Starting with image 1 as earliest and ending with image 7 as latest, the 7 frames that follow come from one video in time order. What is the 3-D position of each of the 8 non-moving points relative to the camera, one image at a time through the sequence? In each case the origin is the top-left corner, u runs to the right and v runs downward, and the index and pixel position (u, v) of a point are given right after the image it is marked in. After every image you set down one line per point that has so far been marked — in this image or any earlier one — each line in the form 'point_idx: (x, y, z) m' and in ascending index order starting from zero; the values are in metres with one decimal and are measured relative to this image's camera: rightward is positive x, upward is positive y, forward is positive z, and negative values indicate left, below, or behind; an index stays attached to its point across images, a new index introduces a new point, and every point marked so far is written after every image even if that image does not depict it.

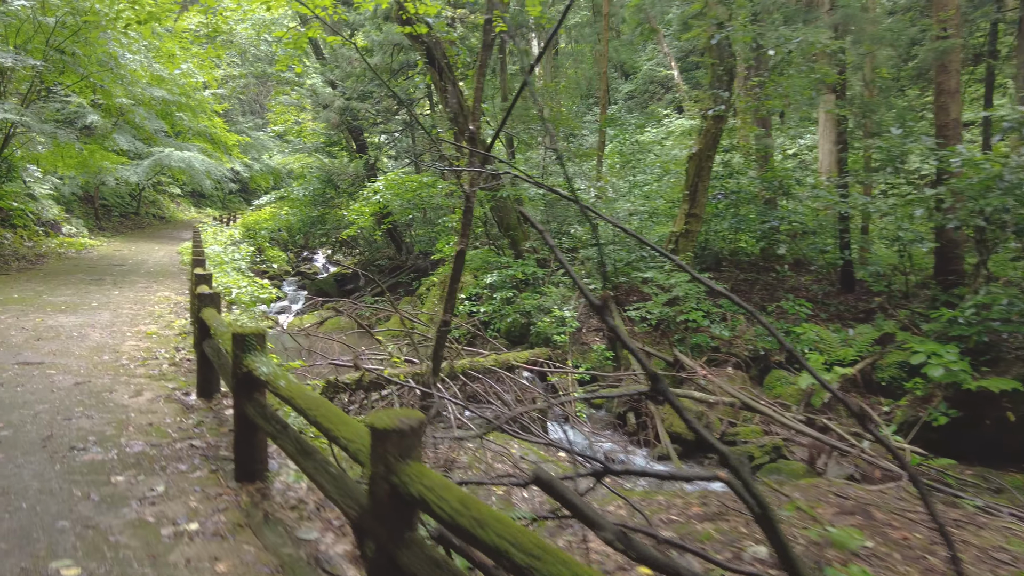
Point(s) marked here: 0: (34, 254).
0: (-6.9, +0.5, +9.5) m
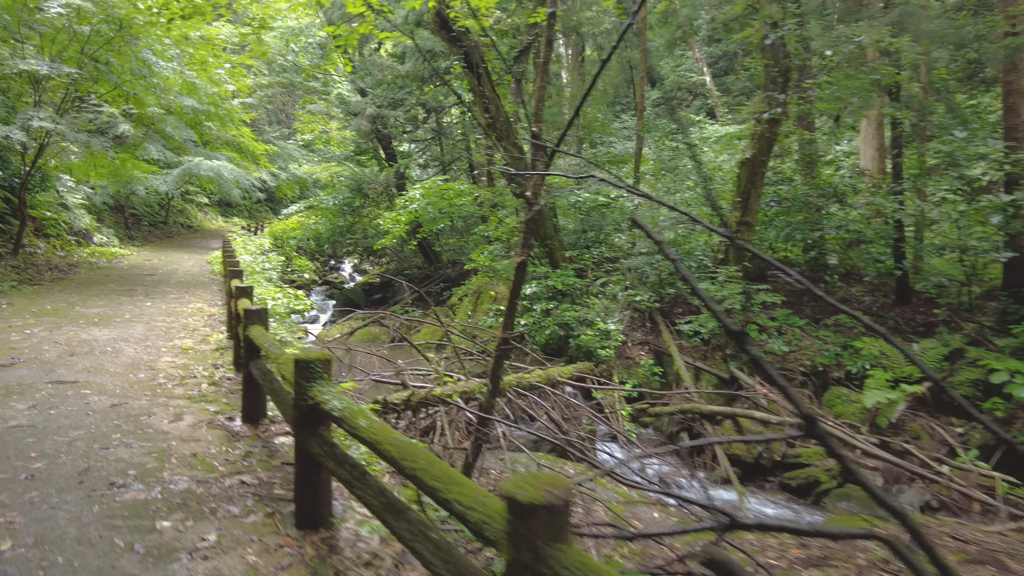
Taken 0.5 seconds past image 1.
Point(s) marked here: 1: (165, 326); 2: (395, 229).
0: (-6.4, +0.3, +9.4) m
1: (-2.7, -0.3, +5.0) m
2: (-1.9, +1.0, +10.8) m
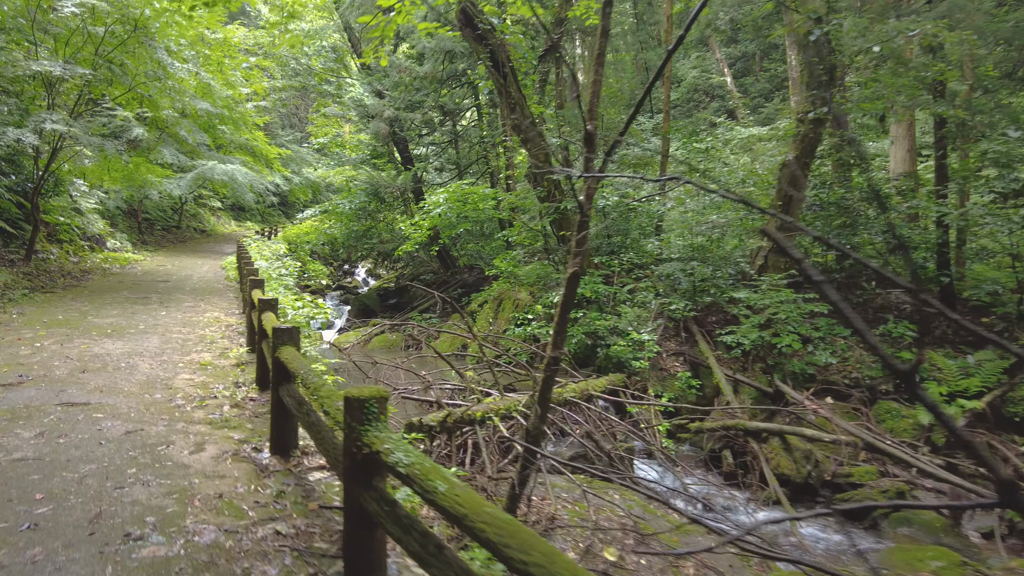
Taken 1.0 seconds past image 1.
0: (-6.1, +0.2, +9.2) m
1: (-2.4, -0.4, +4.8) m
2: (-1.6, +0.9, +10.6) m
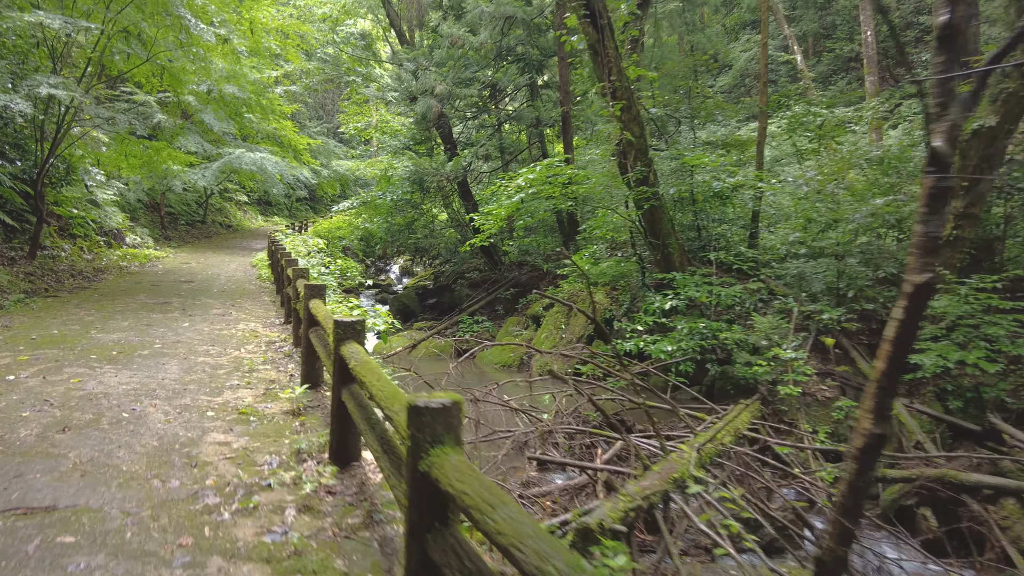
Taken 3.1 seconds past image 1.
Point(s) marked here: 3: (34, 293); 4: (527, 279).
0: (-5.1, +0.2, +8.1) m
1: (-1.6, -0.4, +3.5) m
2: (-0.6, +0.9, +9.3) m
3: (-4.2, 0.0, +5.8) m
4: (+0.3, +0.2, +11.6) m
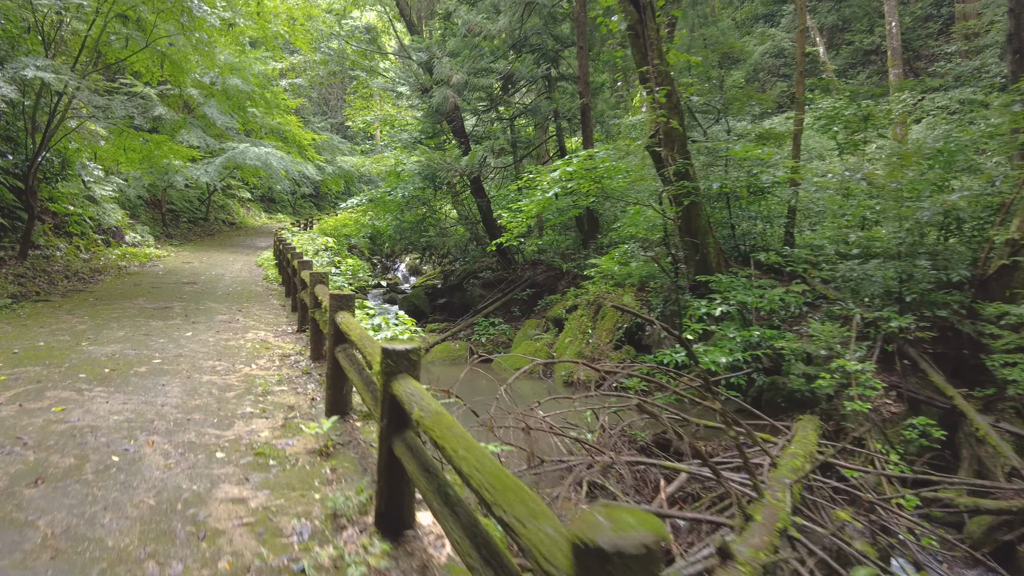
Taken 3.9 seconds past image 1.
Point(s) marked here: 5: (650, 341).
0: (-4.9, +0.2, +7.6) m
1: (-1.4, -0.5, +3.0) m
2: (-0.4, +0.9, +8.8) m
3: (-3.9, -0.1, +5.3) m
4: (+0.5, +0.2, +11.1) m
5: (+1.5, -0.6, +7.1) m
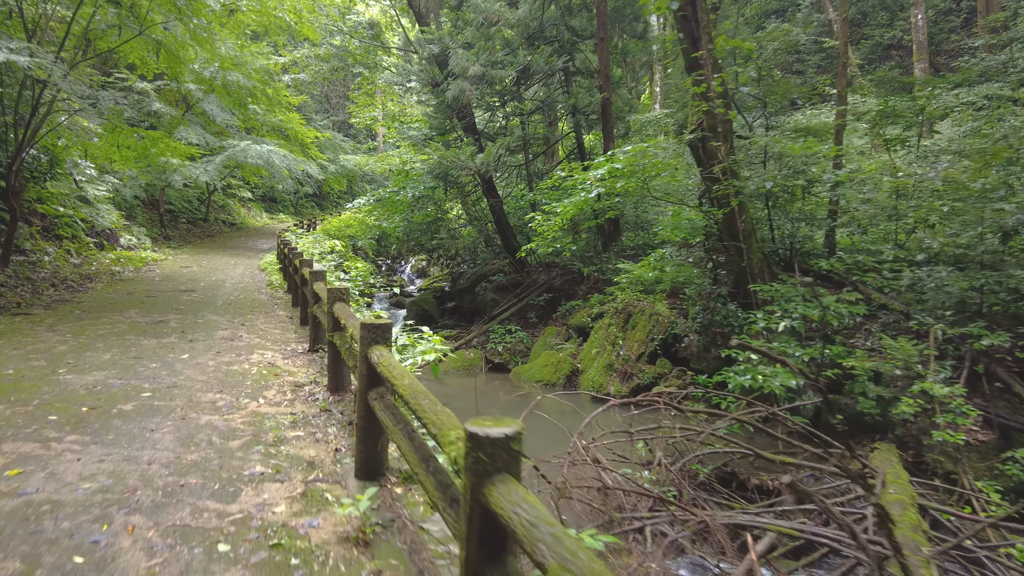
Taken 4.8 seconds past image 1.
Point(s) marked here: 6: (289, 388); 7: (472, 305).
0: (-4.6, +0.1, +7.0) m
1: (-1.1, -0.5, +2.5) m
2: (-0.1, +0.8, +8.2) m
3: (-3.7, -0.2, +4.8) m
4: (+0.8, +0.1, +10.5) m
5: (+1.8, -0.7, +6.6) m
6: (-1.1, -0.5, +3.2) m
7: (-0.7, -0.3, +12.1) m
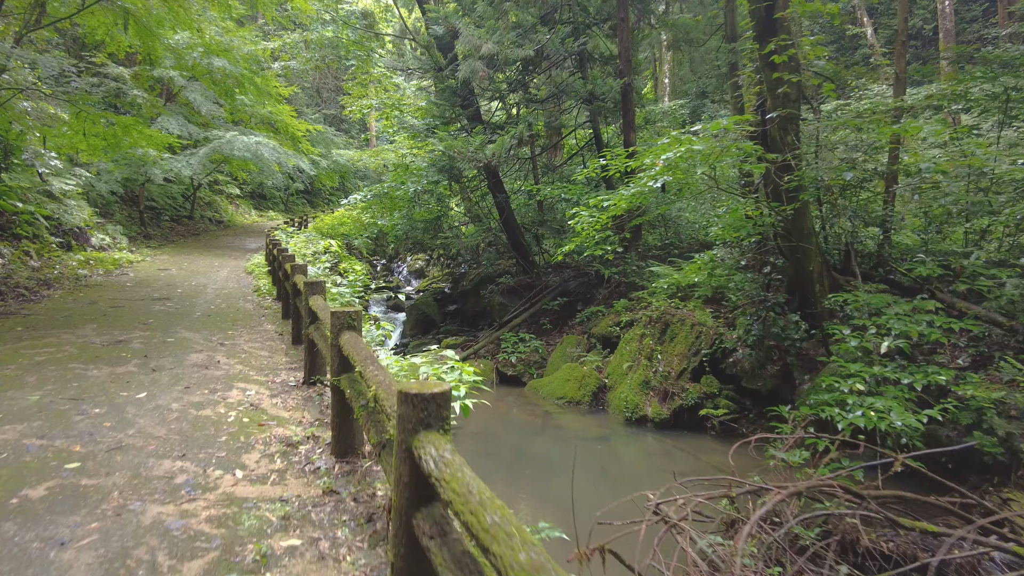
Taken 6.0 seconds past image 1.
0: (-4.4, +0.1, +6.1) m
1: (-0.9, -0.6, +1.6) m
2: (+0.1, +0.7, +7.4) m
3: (-3.5, -0.2, +3.8) m
4: (+0.9, 0.0, +9.7) m
5: (+2.0, -0.7, +5.7) m
6: (-0.8, -0.6, +2.3) m
7: (-0.6, -0.4, +11.2) m
